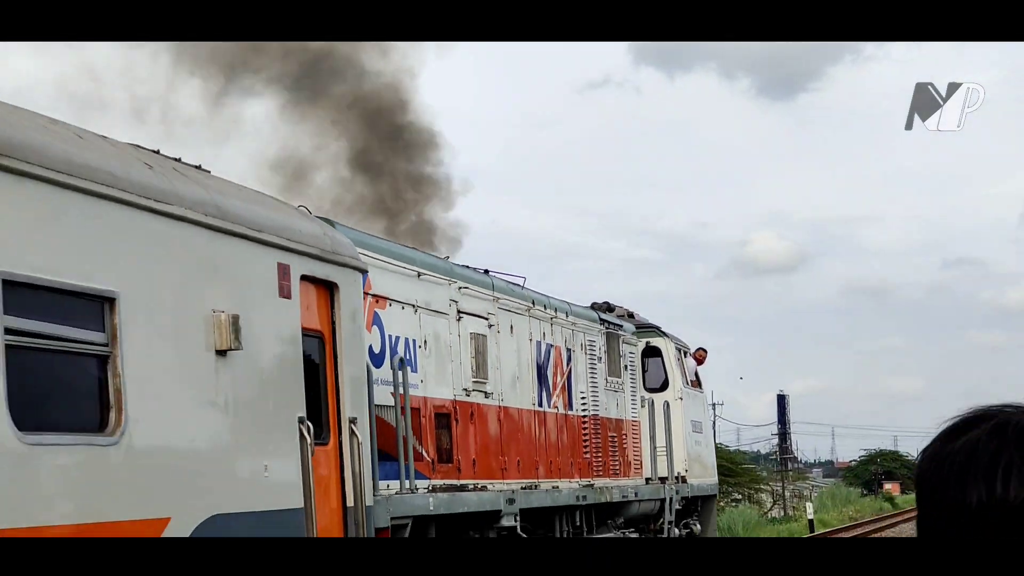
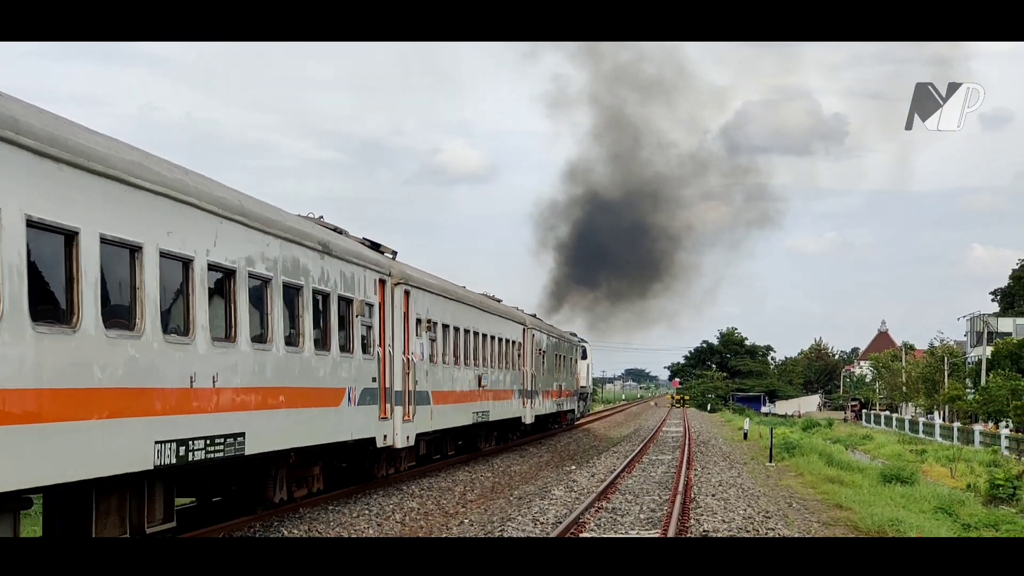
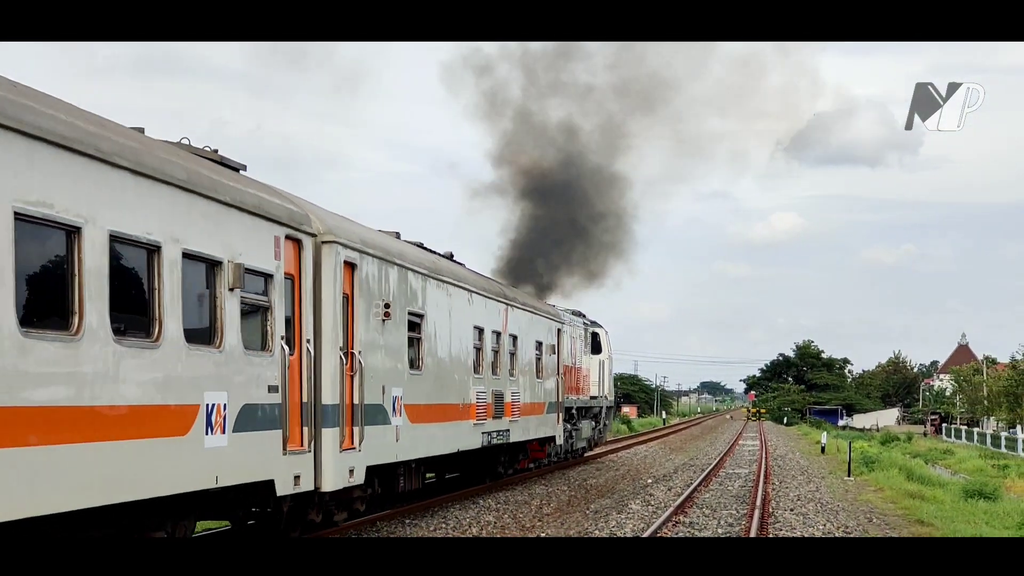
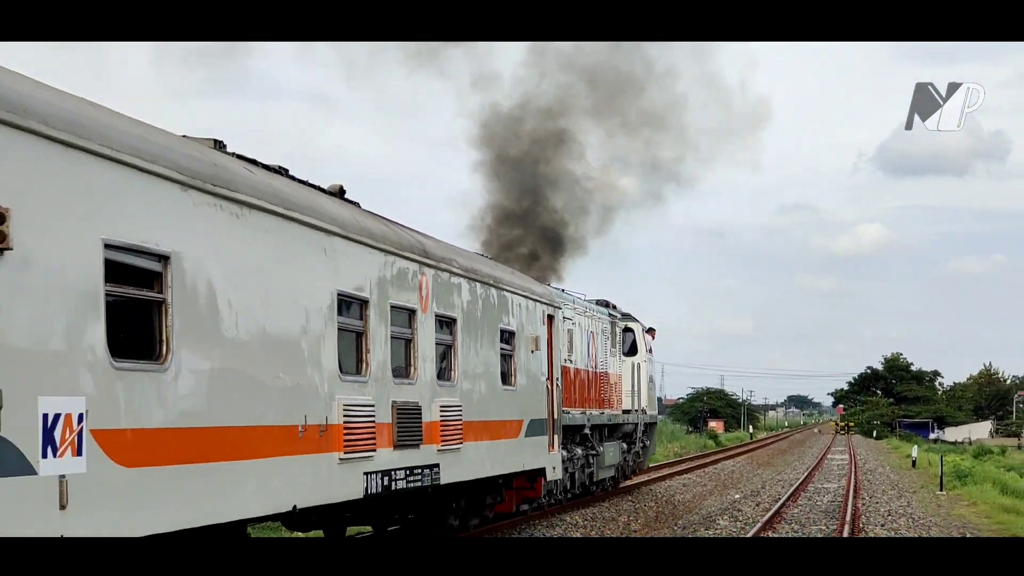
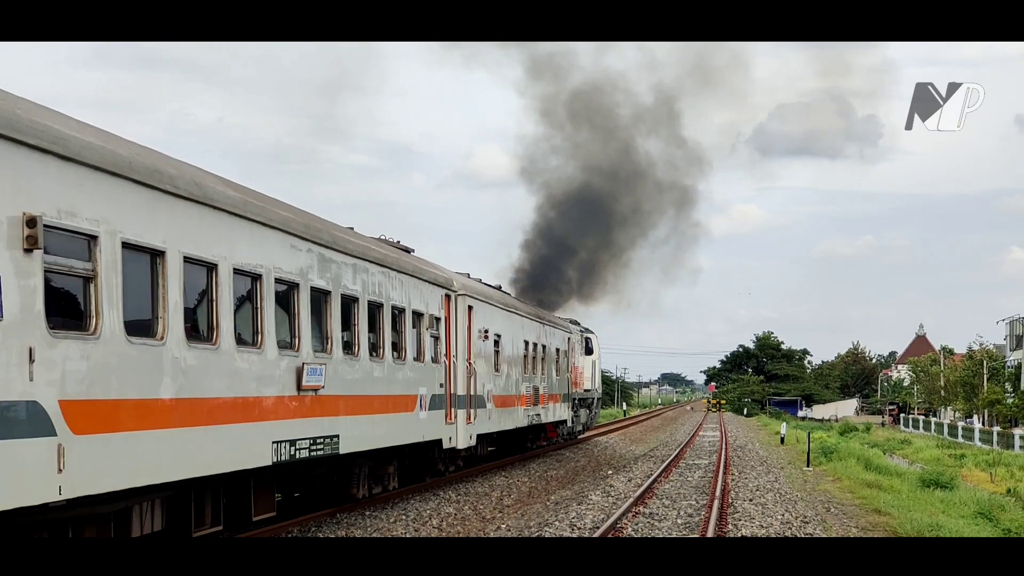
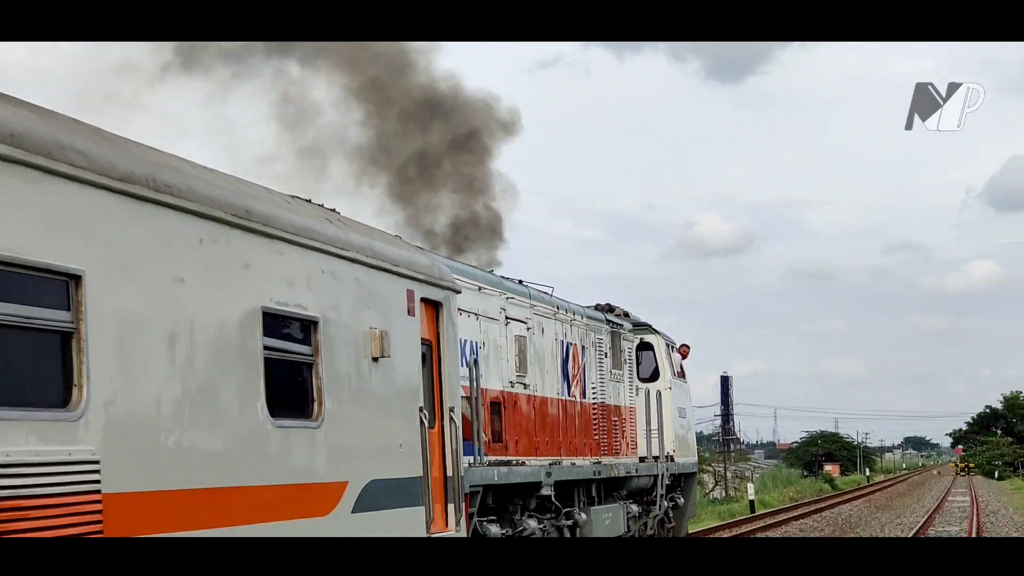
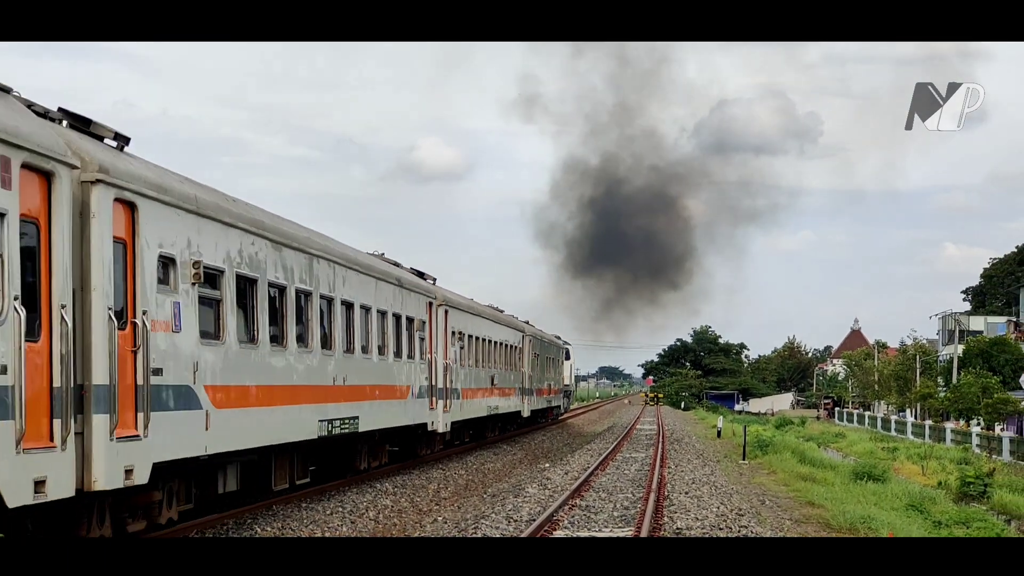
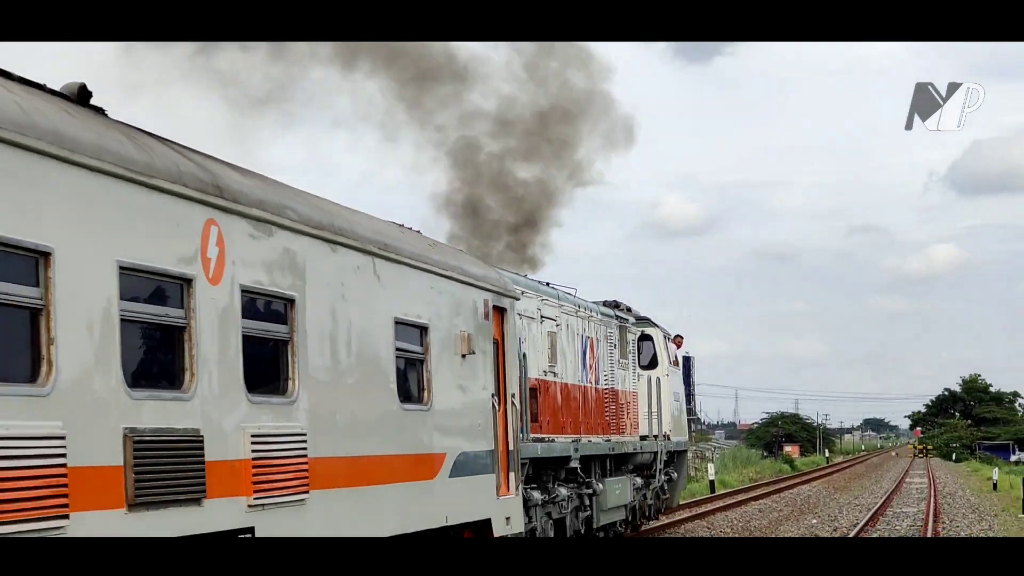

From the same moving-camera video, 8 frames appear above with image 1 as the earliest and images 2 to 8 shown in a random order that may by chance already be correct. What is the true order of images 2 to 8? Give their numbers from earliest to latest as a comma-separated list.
6, 8, 4, 3, 5, 2, 7
